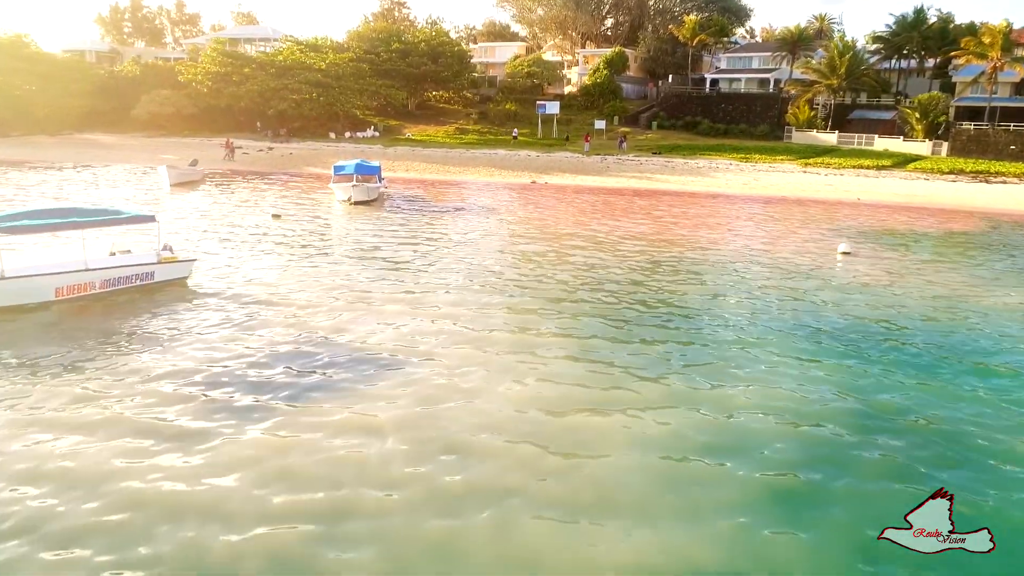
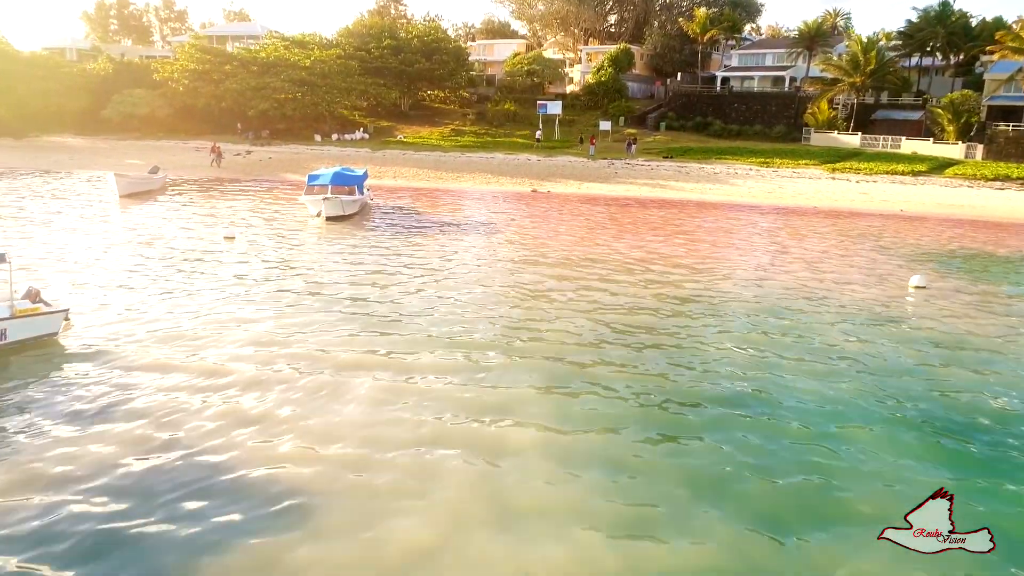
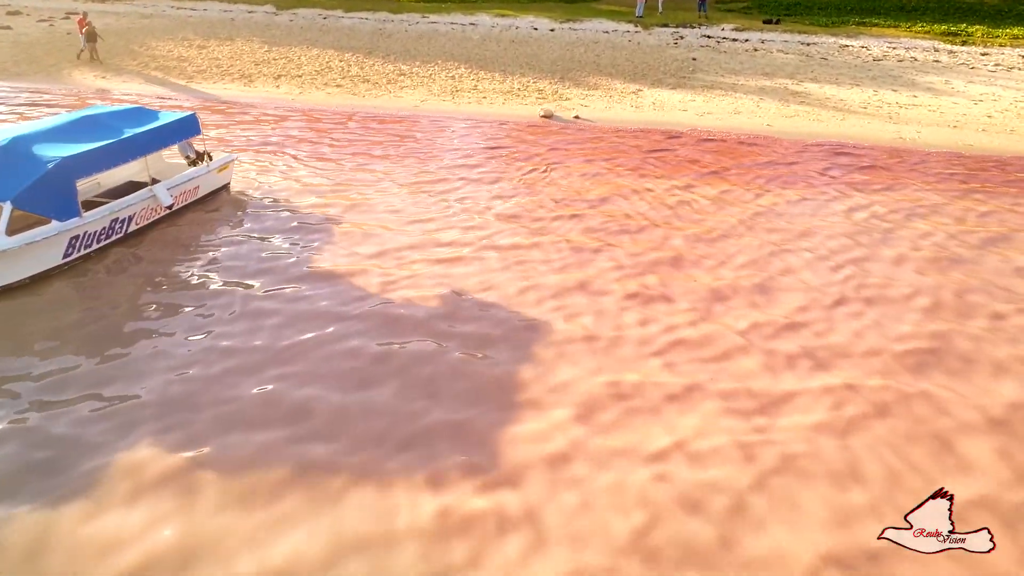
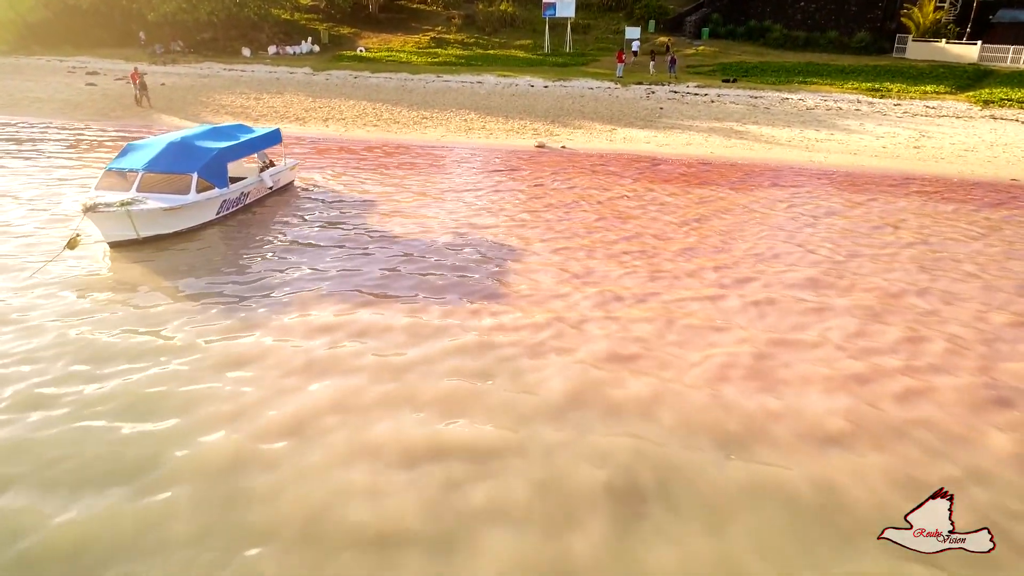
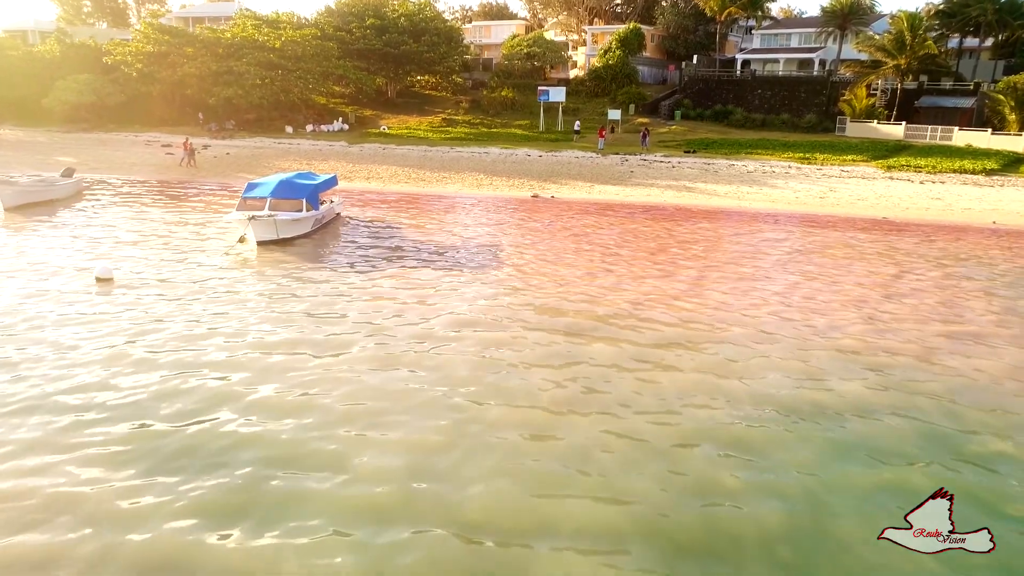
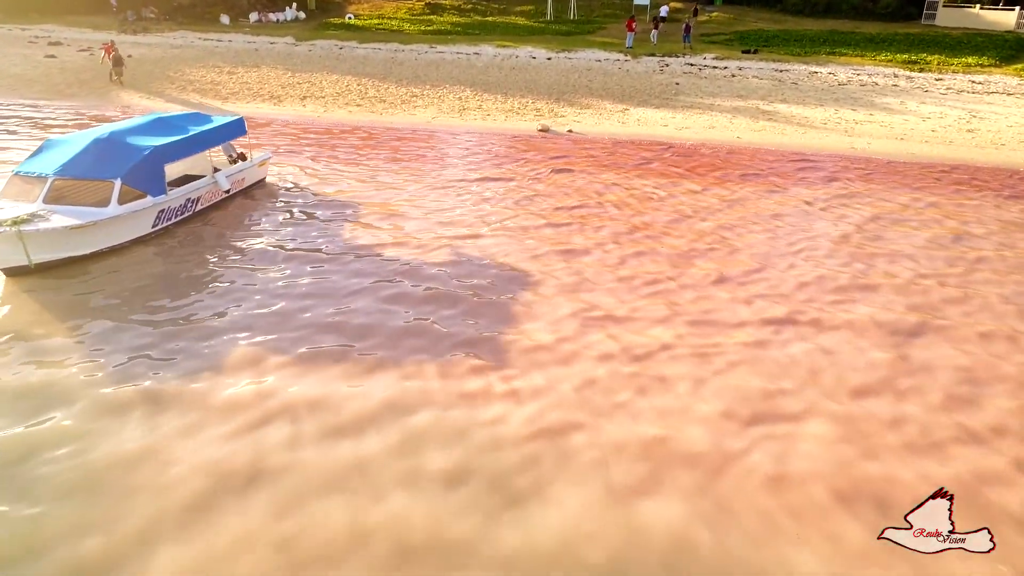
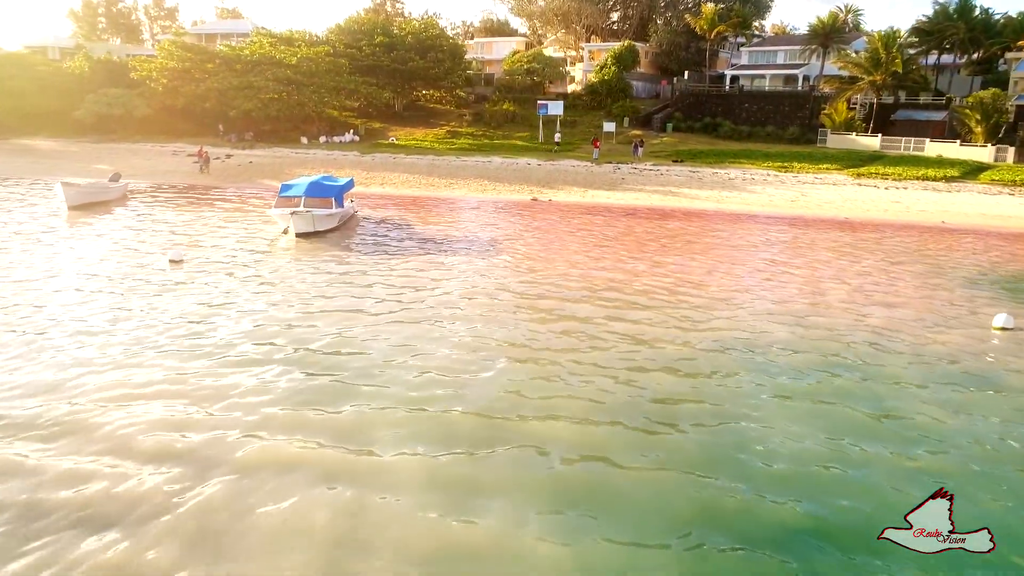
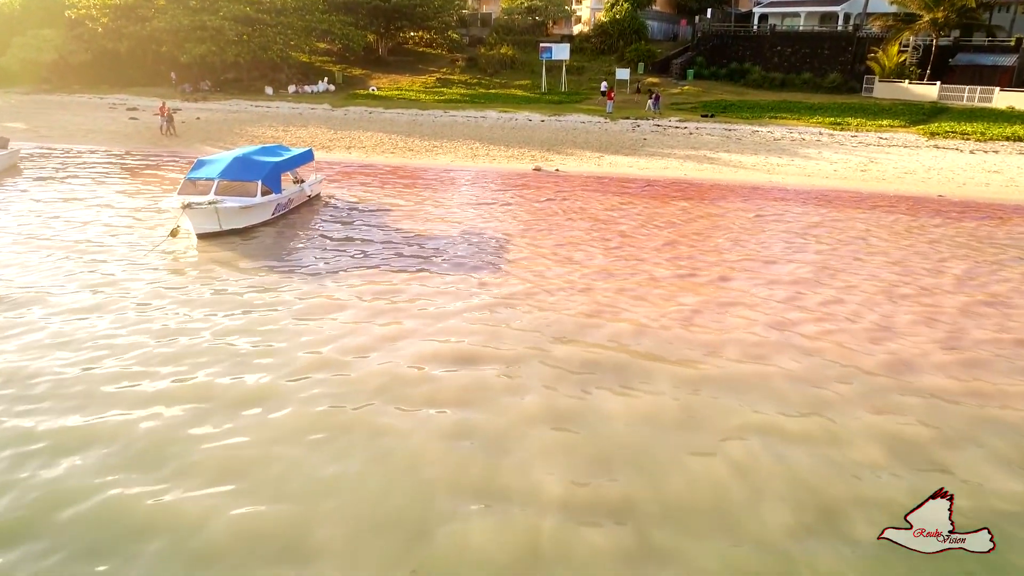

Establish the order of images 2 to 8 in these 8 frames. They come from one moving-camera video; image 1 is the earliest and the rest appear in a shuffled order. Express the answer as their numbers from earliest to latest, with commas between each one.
2, 7, 5, 8, 4, 6, 3
